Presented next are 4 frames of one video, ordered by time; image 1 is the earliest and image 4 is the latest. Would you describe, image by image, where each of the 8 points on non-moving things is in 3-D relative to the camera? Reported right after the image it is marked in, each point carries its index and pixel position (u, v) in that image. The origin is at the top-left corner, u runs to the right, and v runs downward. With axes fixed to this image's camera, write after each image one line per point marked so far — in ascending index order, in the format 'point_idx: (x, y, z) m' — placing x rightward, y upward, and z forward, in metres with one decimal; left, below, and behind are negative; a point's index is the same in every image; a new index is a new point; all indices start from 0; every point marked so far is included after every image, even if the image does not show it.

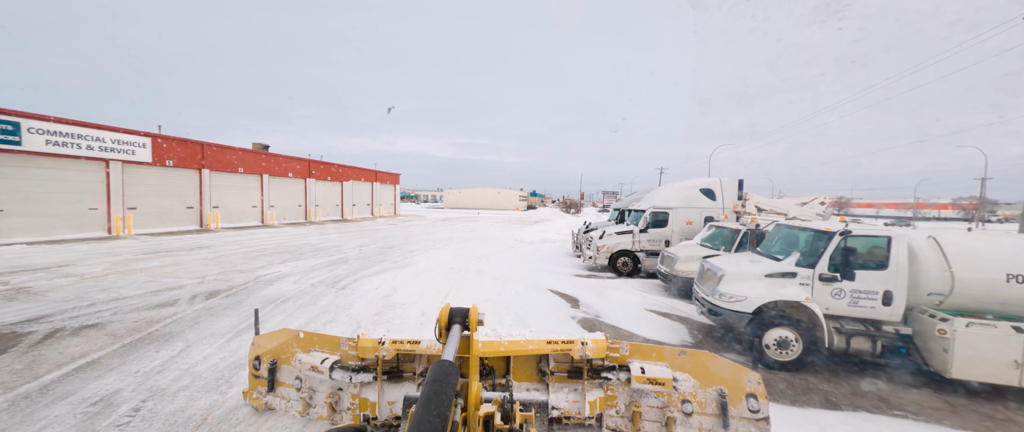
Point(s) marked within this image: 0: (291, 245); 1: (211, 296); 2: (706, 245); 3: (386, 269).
0: (-9.1, -1.2, +12.7) m
1: (-6.0, -1.6, +6.1) m
2: (+4.4, -0.7, +7.0) m
3: (-3.8, -1.6, +9.2) m
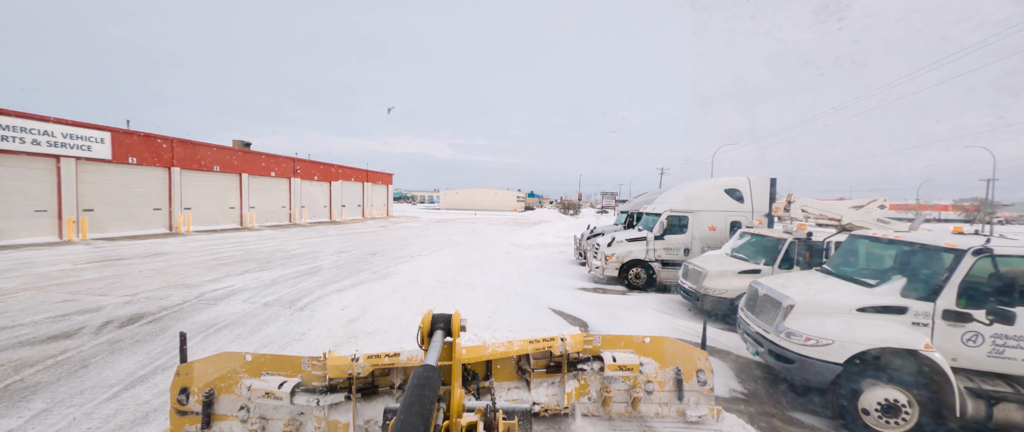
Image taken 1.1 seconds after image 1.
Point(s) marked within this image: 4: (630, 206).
0: (-9.2, -1.3, +11.5) m
1: (-6.1, -1.7, +4.9) m
2: (+4.3, -0.8, +5.8) m
3: (-3.9, -1.7, +7.9) m
4: (+4.2, +0.3, +11.0) m
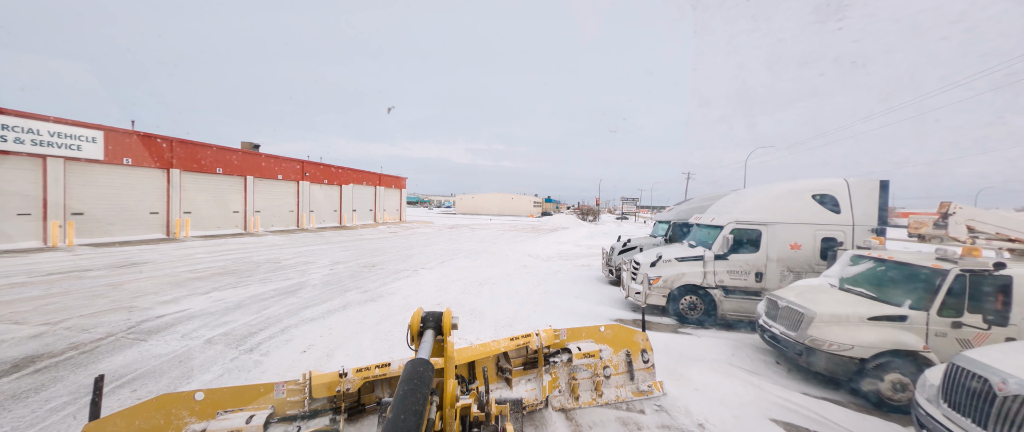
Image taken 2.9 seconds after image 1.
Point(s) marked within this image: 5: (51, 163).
0: (-8.7, -1.5, +10.4) m
1: (-5.9, -1.8, +3.6) m
2: (+4.5, -1.0, +4.0) m
3: (-3.5, -1.9, +6.5) m
4: (+4.7, 0.0, +9.2) m
5: (-16.8, +1.9, +11.3) m
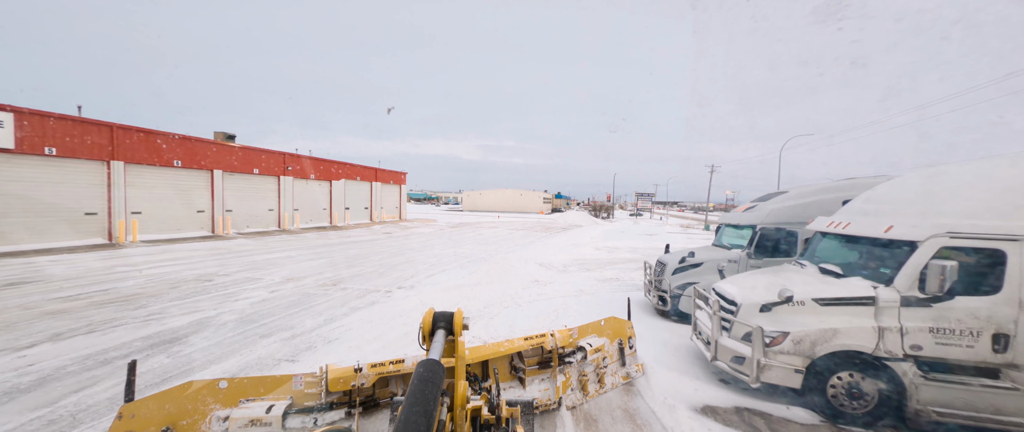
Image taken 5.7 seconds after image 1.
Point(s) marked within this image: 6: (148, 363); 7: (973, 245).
0: (-8.5, -1.6, +7.9) m
1: (-5.9, -1.9, +1.1) m
2: (+4.5, -1.1, +1.2) m
3: (-3.4, -1.9, +3.9) m
4: (+4.8, 0.0, +6.4) m
5: (-16.6, +1.8, +9.1) m
6: (-4.6, -1.9, +4.0) m
7: (+4.6, -0.3, +3.0) m
